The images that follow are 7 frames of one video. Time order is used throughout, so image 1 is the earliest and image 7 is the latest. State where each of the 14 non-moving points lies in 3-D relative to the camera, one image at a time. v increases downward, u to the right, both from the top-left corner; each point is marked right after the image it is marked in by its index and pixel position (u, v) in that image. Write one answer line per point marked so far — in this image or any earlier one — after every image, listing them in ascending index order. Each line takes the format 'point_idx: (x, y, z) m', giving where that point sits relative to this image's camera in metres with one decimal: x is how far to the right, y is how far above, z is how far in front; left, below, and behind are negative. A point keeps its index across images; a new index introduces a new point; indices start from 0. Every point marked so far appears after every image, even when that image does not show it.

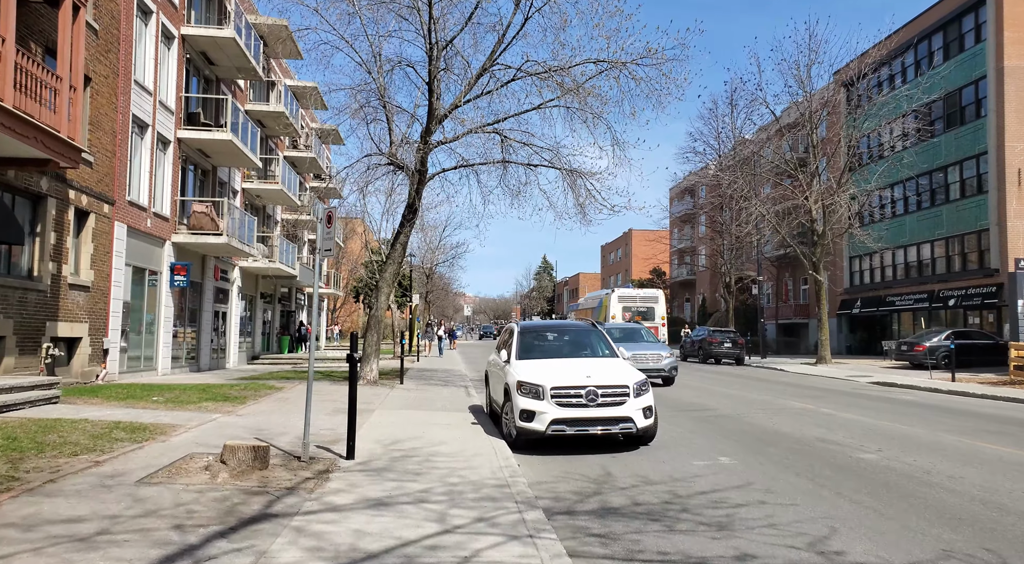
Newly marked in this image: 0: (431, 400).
0: (-1.6, -2.3, +12.4) m
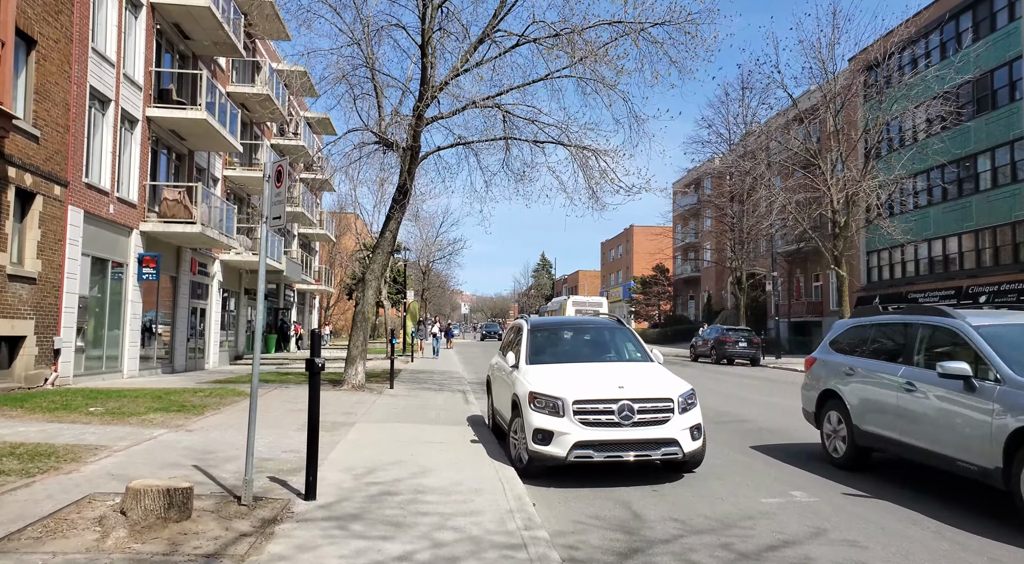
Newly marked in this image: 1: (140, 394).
0: (-1.5, -2.2, +10.8) m
1: (-6.1, -1.8, +10.4) m
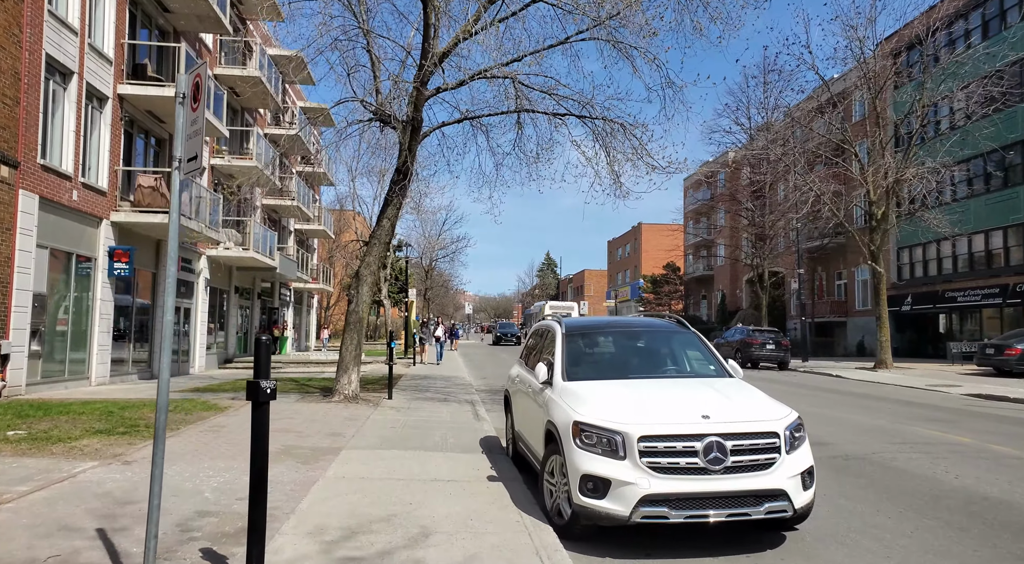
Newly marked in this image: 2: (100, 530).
0: (-1.2, -2.1, +9.0) m
1: (-5.8, -1.8, +8.7) m
2: (-2.7, -1.6, +4.2) m
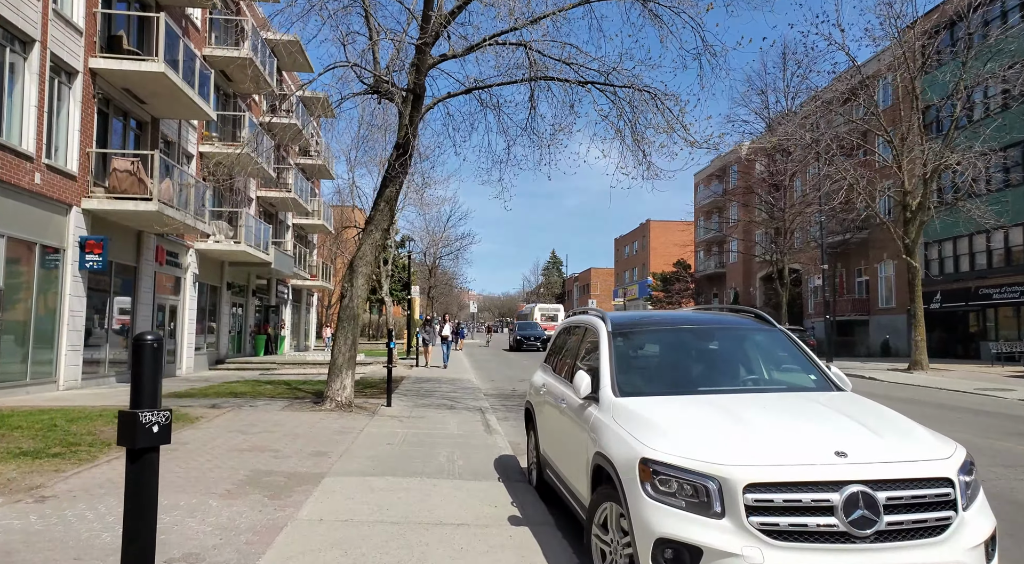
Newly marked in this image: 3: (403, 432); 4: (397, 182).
0: (-1.0, -1.9, +7.6) m
1: (-5.6, -1.6, +7.3) m
2: (-2.5, -1.5, +2.8) m
3: (-1.5, -2.0, +8.6) m
4: (-1.9, +1.7, +10.9) m
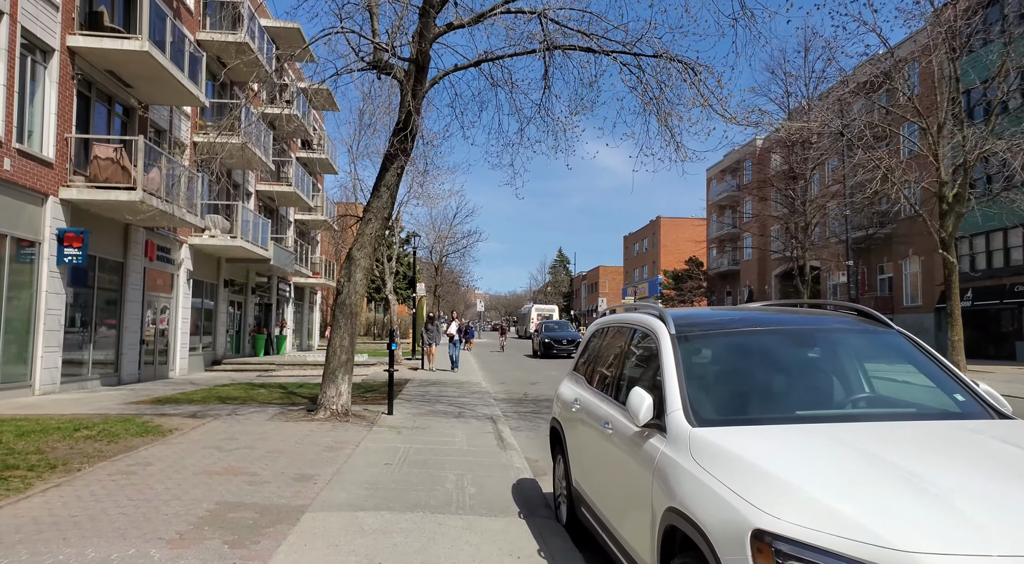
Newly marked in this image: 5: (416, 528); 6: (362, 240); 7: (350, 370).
0: (-0.8, -1.9, +6.5) m
1: (-5.4, -1.6, +6.3) m
2: (-2.3, -1.4, +1.7) m
3: (-1.3, -1.9, +7.5) m
4: (-1.7, +1.8, +9.8) m
5: (-0.7, -1.7, +4.5) m
6: (-2.3, +0.6, +9.6) m
7: (-2.4, -1.3, +9.6) m
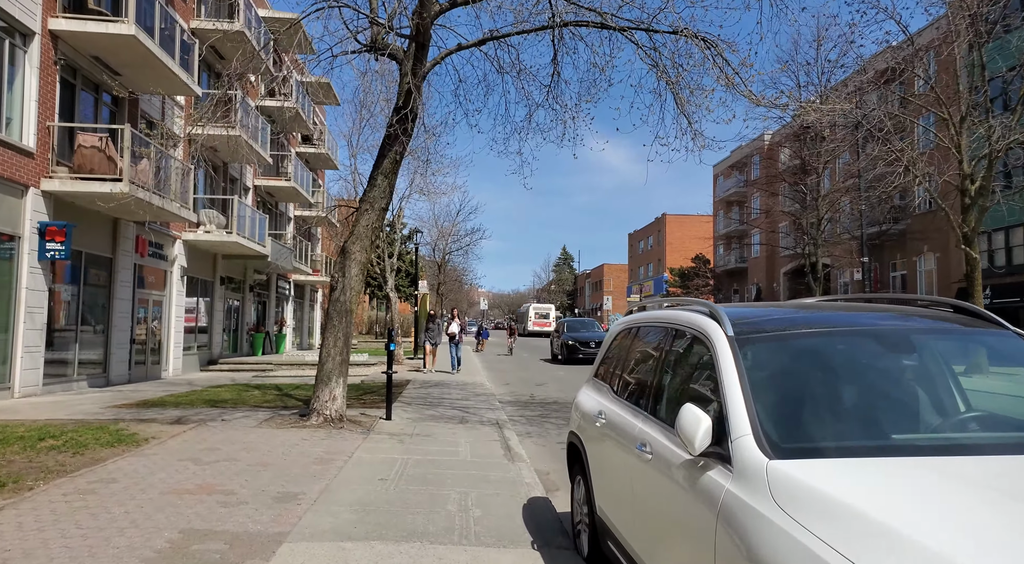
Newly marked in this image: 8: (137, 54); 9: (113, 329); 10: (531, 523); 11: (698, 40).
0: (-0.7, -1.8, +5.8) m
1: (-5.3, -1.5, +5.6) m
2: (-2.3, -1.4, +1.1) m
3: (-1.2, -1.9, +6.8) m
4: (-1.6, +1.9, +9.1) m
5: (-0.6, -1.7, +3.8) m
6: (-2.2, +0.7, +8.9) m
7: (-2.3, -1.2, +8.9) m
8: (-7.8, +4.8, +13.3) m
9: (-9.2, -1.1, +14.7) m
10: (+0.1, -1.8, +4.8) m
11: (+2.6, +3.4, +9.0) m
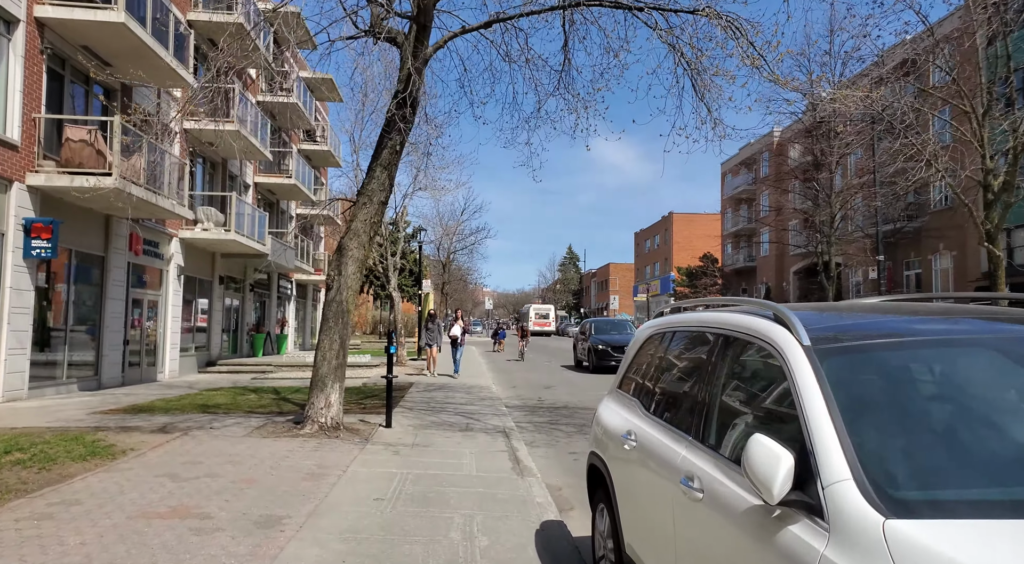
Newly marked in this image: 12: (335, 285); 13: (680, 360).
0: (-0.6, -1.8, +5.3) m
1: (-5.2, -1.5, +5.1) m
2: (-2.2, -1.4, +0.5) m
3: (-1.1, -1.8, +6.2) m
4: (-1.5, +1.9, +8.5) m
5: (-0.5, -1.6, +3.3) m
6: (-2.0, +0.7, +8.3) m
7: (-2.2, -1.2, +8.3) m
8: (-7.7, +4.8, +12.8) m
9: (-9.0, -1.0, +14.2) m
10: (+0.2, -1.8, +4.2) m
11: (+2.7, +3.4, +8.4) m
12: (-2.3, 0.0, +8.3) m
13: (+0.8, -0.4, +3.2) m
